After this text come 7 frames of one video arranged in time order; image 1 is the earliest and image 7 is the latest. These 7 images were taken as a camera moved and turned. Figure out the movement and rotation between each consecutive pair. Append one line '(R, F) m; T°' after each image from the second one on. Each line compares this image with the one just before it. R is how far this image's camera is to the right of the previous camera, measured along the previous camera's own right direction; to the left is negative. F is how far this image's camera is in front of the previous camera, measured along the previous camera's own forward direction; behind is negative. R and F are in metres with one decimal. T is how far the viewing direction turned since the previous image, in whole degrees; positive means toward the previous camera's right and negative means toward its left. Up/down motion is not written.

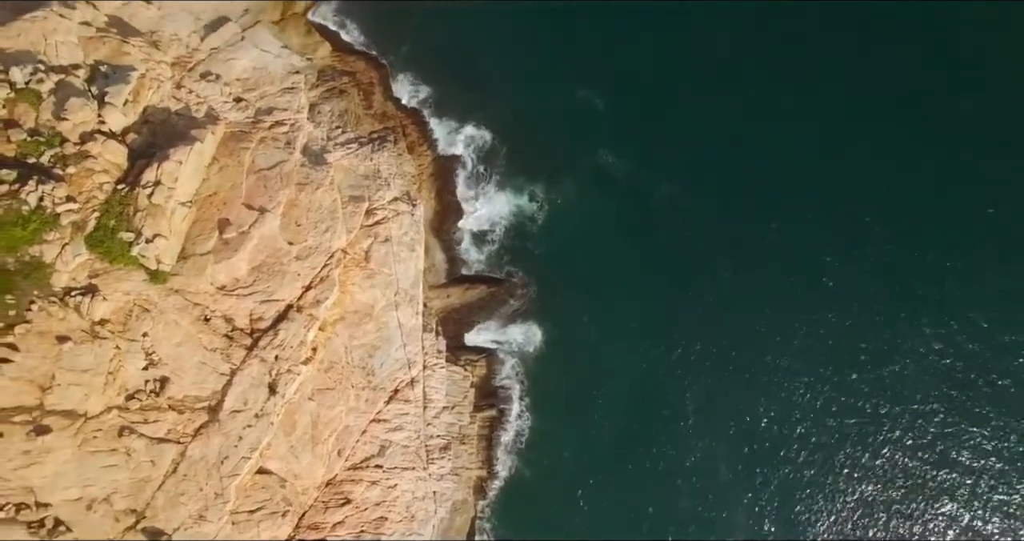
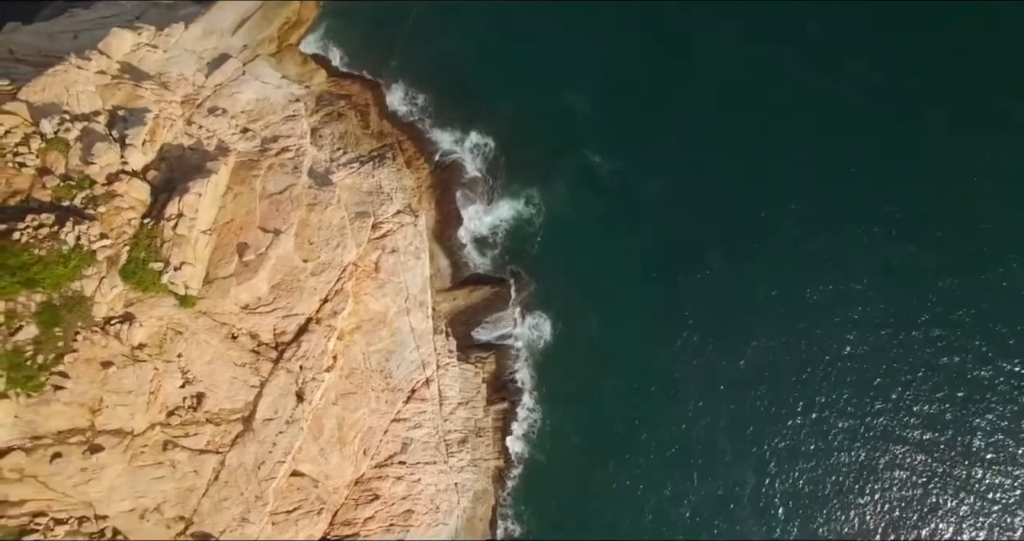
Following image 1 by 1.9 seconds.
(0.0, -2.5) m; 0°
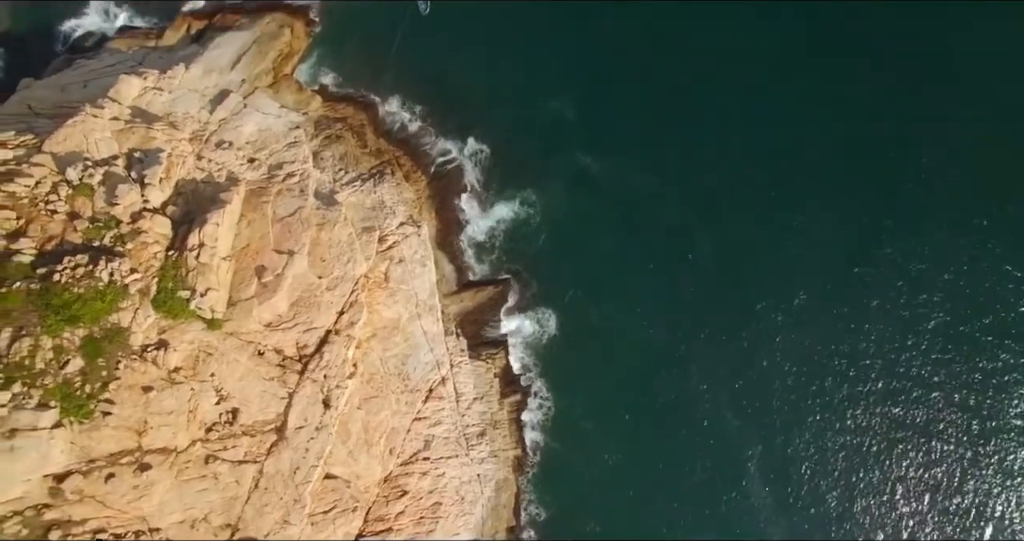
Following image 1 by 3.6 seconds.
(0.0, -2.4) m; 0°
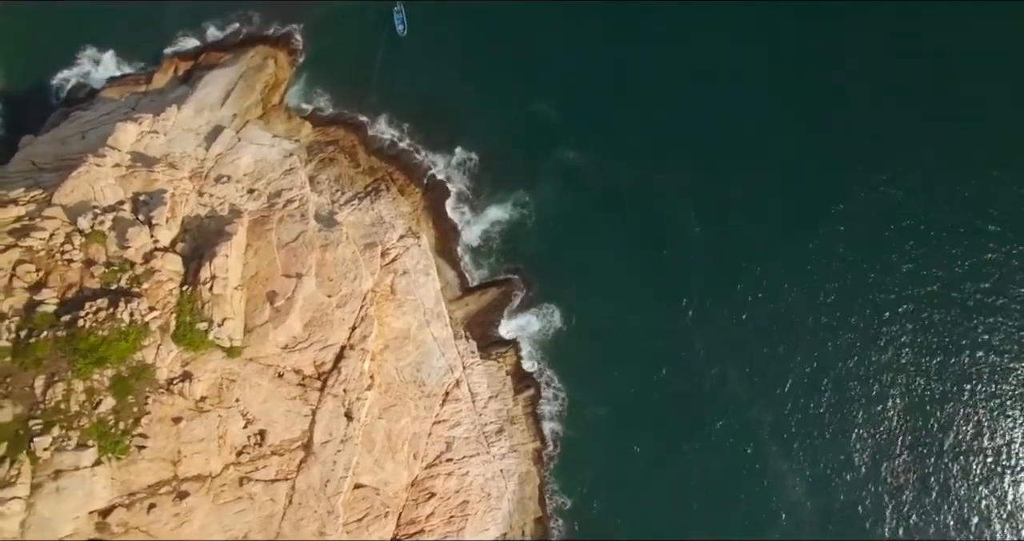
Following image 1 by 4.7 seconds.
(0.0, -1.4) m; 0°
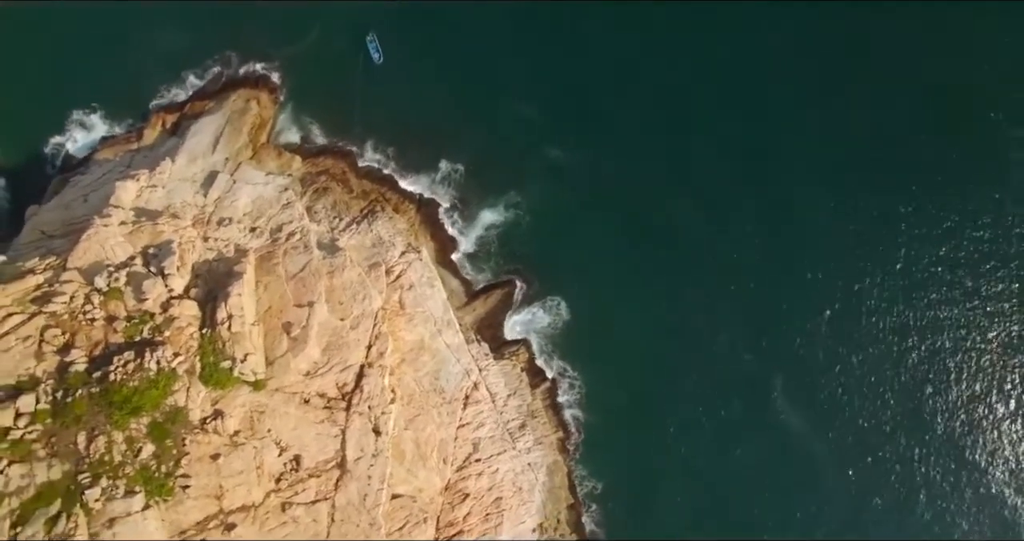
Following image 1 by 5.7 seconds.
(0.0, -1.5) m; 0°
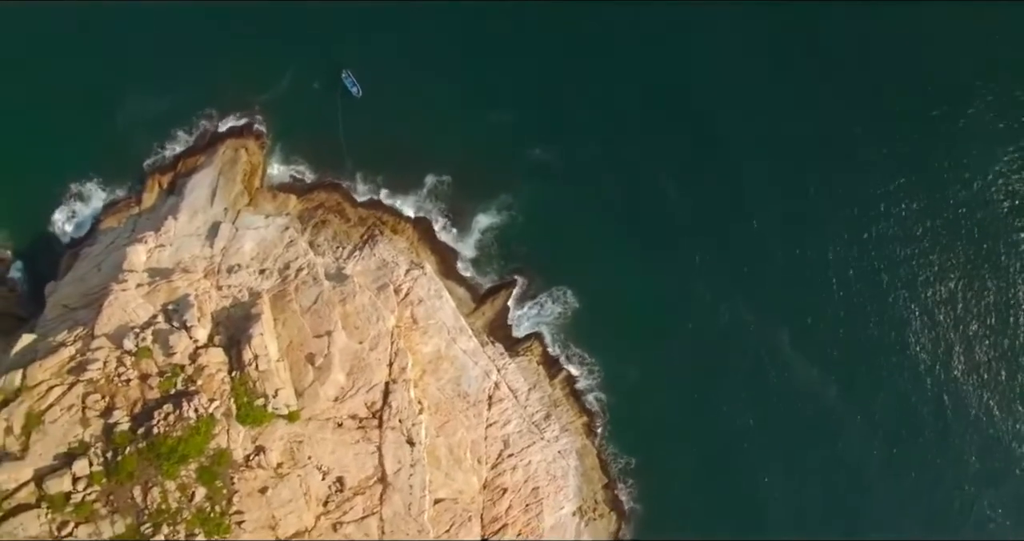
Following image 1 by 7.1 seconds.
(0.0, -1.9) m; 0°
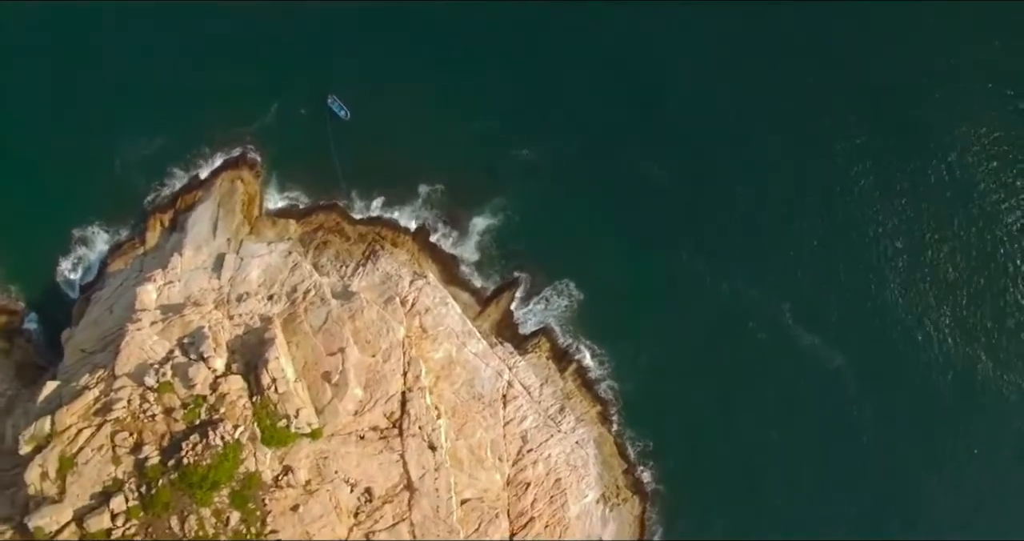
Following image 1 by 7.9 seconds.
(0.0, -1.1) m; 0°
